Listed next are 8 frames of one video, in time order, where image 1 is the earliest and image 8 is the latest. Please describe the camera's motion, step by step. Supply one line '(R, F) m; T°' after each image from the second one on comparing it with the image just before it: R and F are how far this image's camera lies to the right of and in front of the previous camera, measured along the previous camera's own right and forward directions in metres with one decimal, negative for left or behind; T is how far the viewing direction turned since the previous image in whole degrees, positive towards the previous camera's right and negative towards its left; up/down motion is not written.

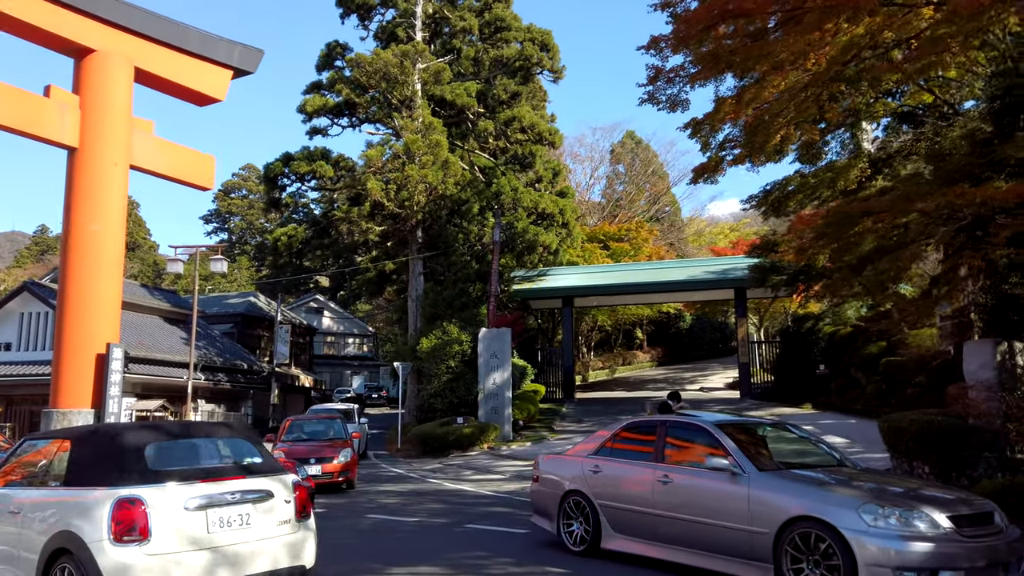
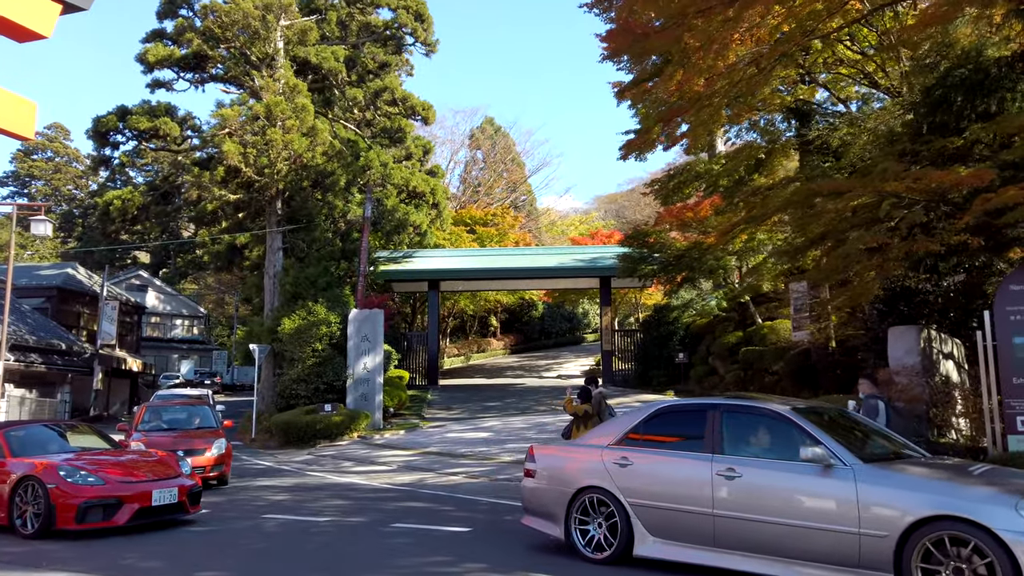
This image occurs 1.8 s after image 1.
(-1.1, +1.0) m; +12°
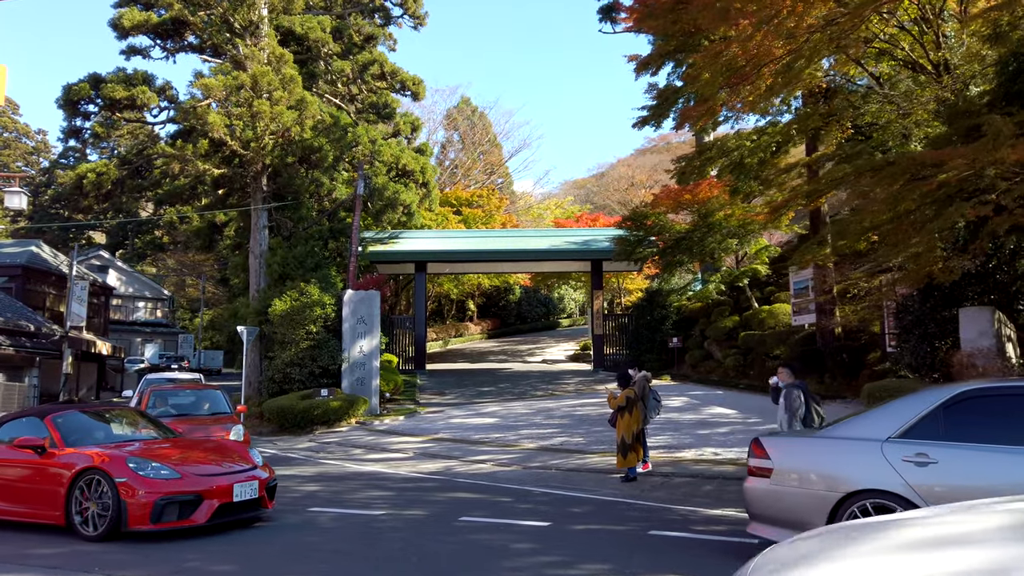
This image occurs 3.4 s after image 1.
(-1.1, +0.6) m; +3°
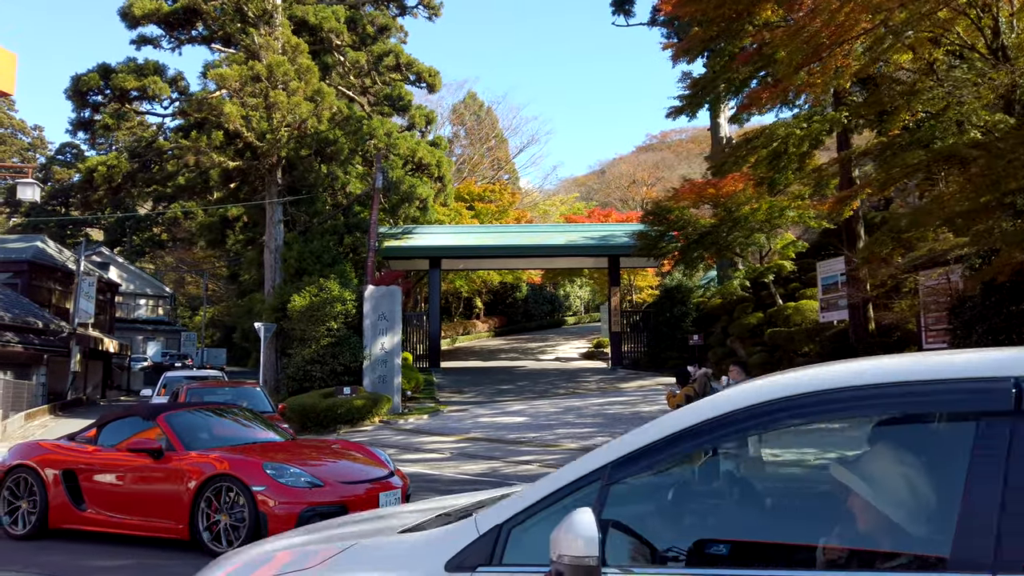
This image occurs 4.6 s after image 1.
(-0.8, +0.5) m; 0°
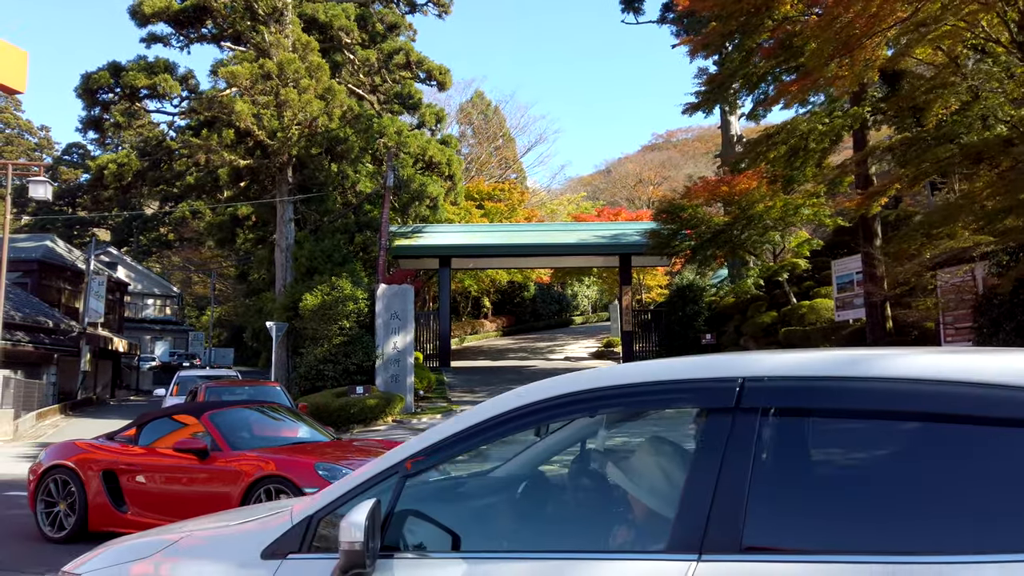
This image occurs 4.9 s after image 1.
(-0.2, +0.1) m; 0°
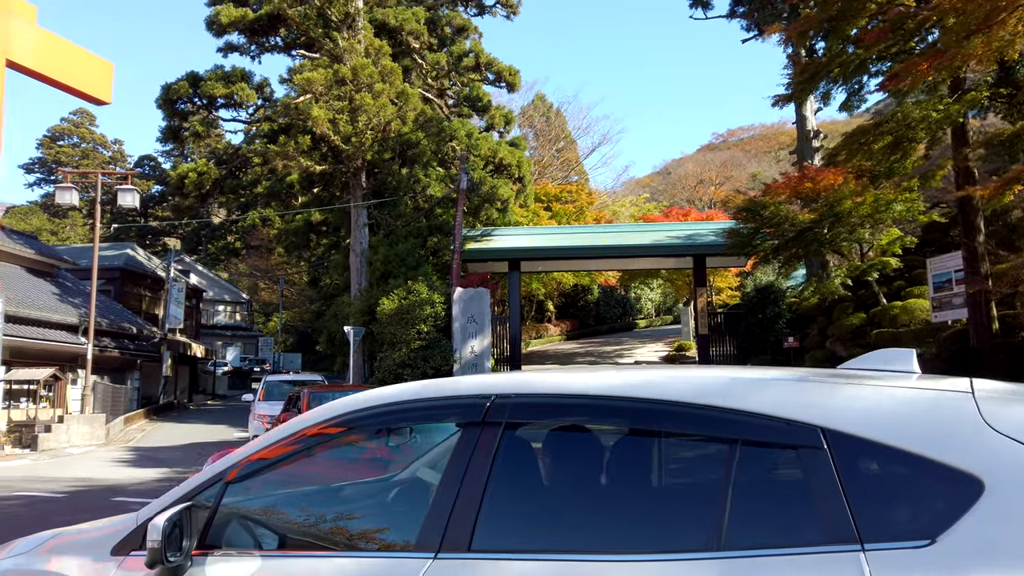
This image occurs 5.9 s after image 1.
(-0.6, +0.4) m; -4°
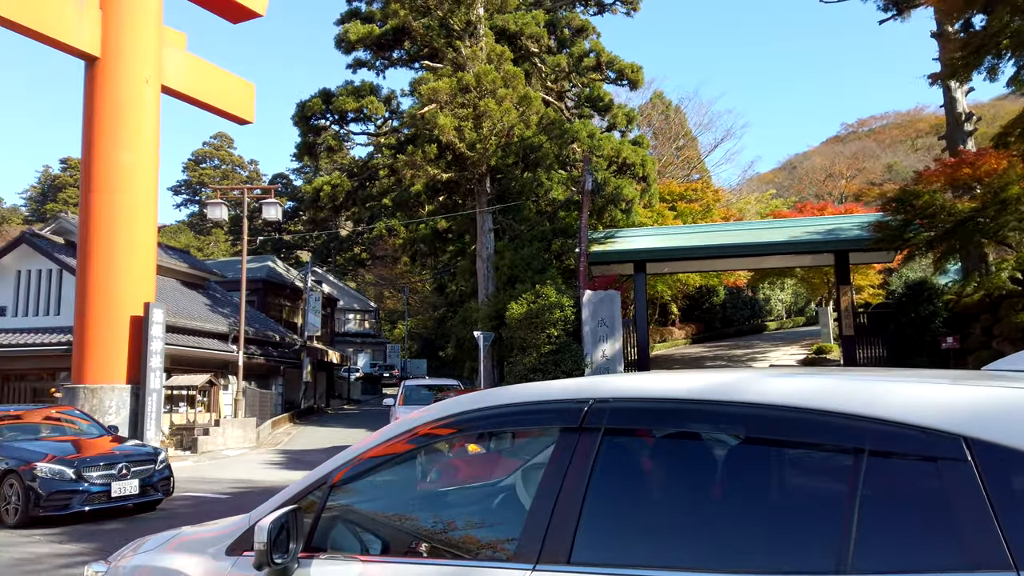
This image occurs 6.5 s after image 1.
(-0.4, +0.3) m; -9°
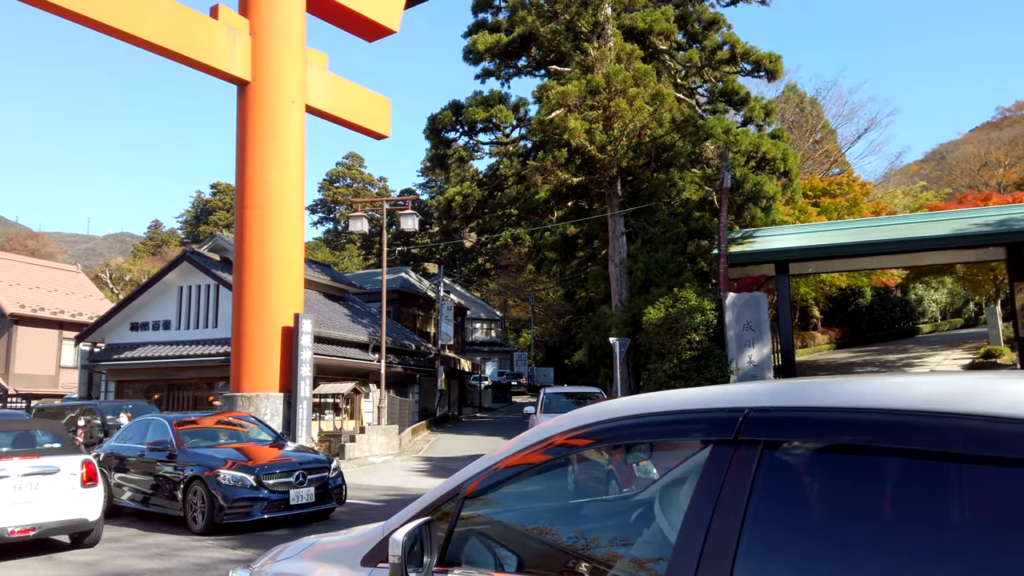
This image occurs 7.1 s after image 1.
(-0.3, +0.3) m; -9°
